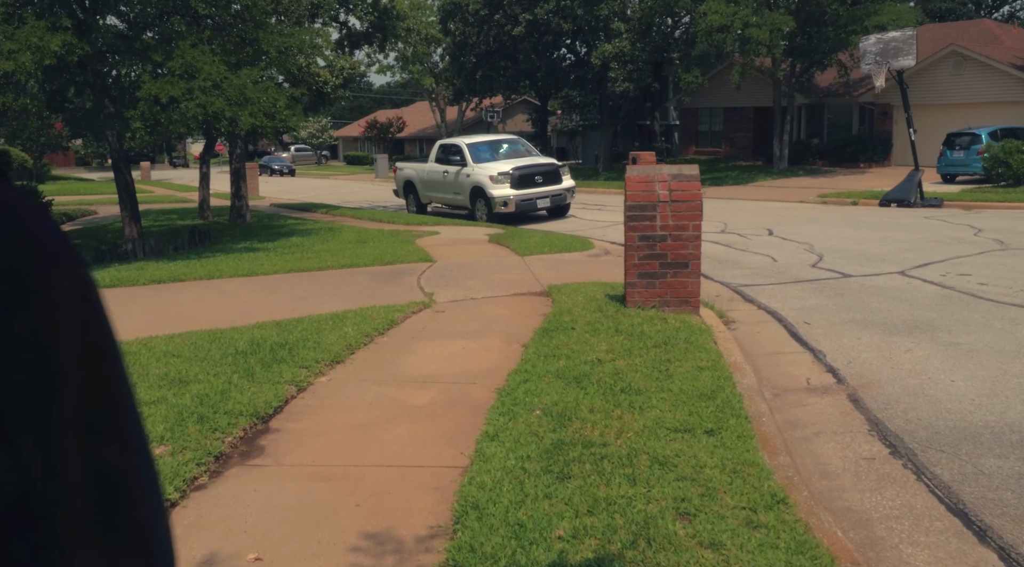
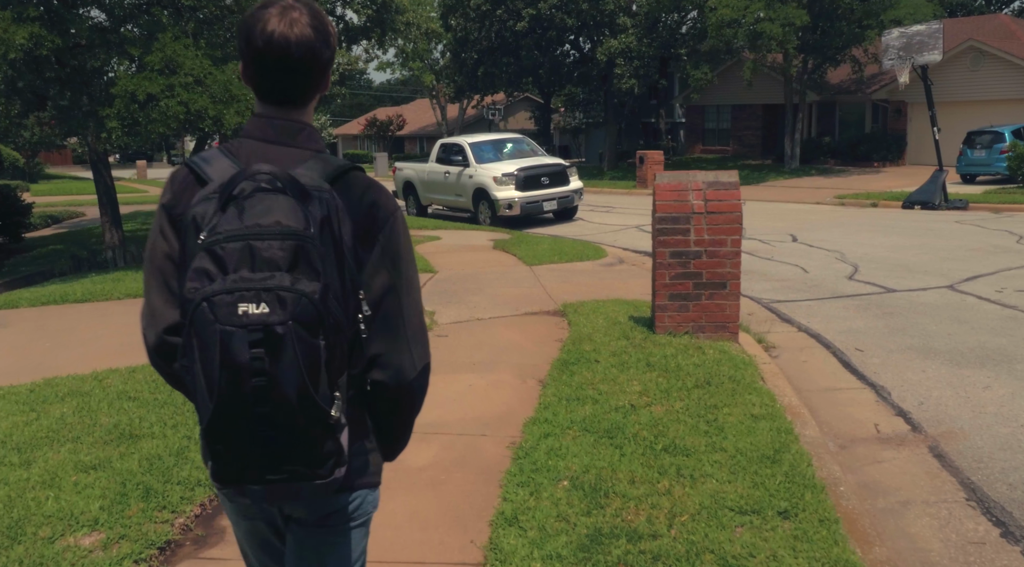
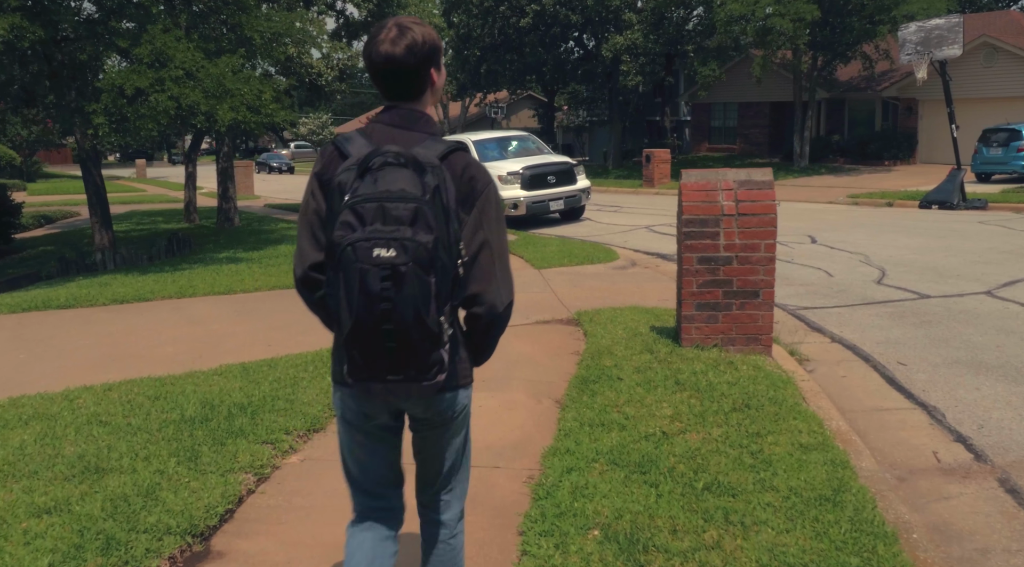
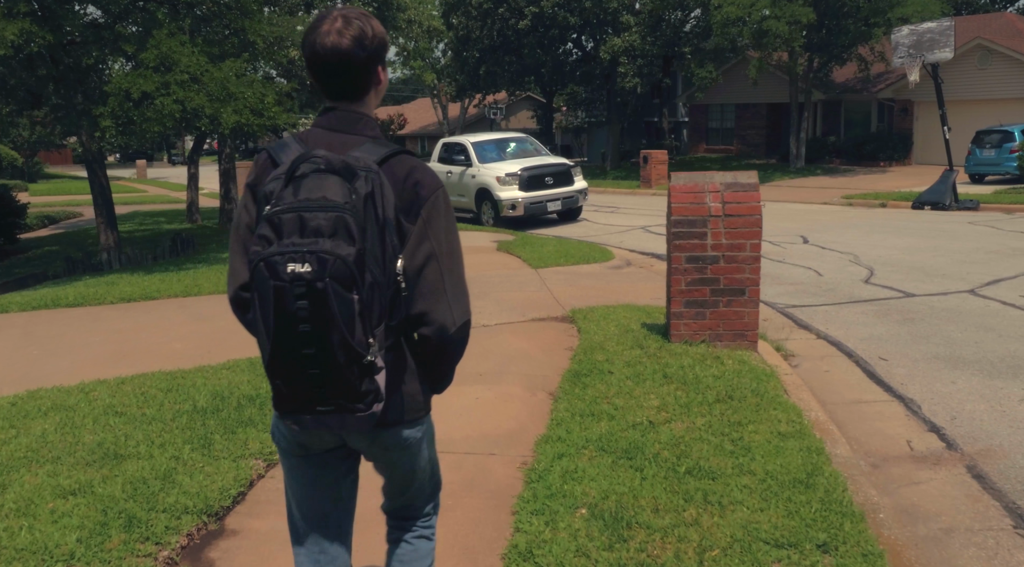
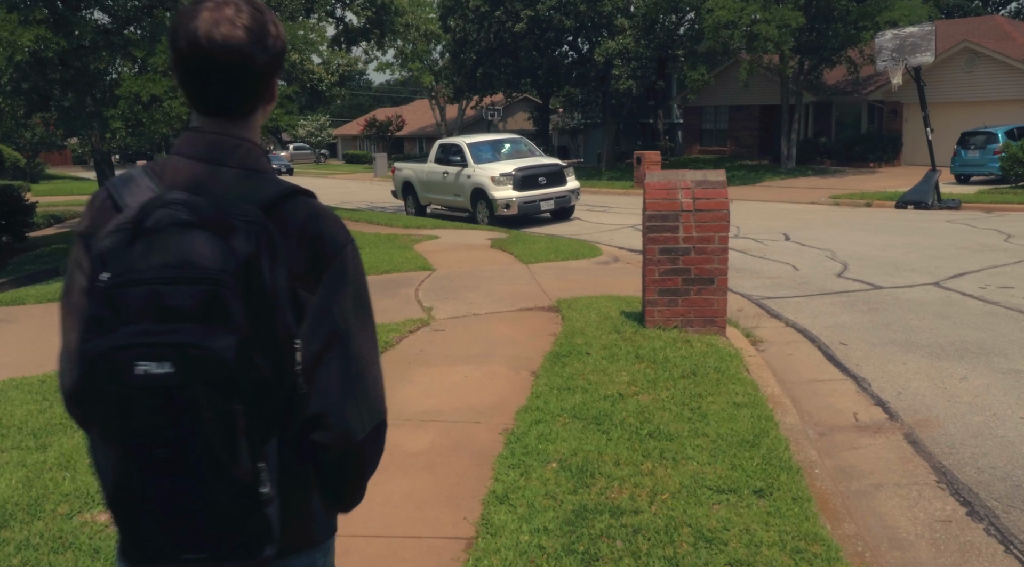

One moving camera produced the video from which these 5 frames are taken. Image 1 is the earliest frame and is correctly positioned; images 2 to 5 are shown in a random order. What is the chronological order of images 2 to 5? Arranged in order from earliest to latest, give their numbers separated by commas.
5, 2, 4, 3
